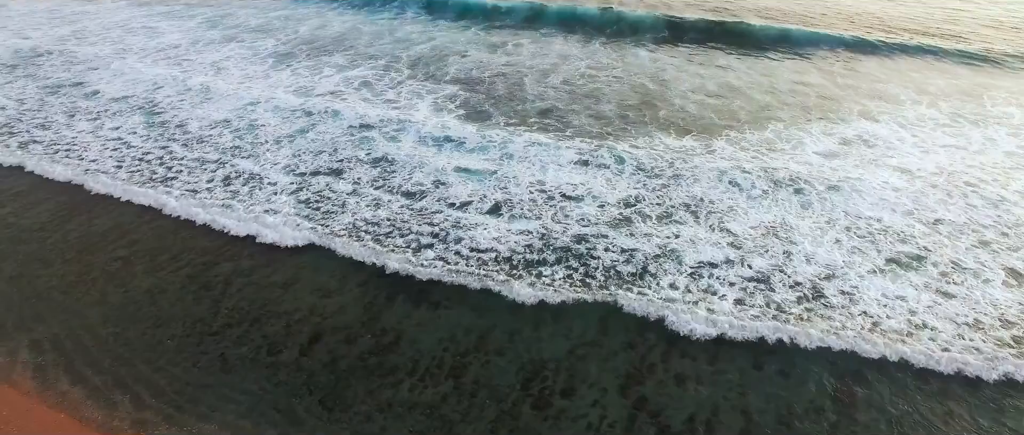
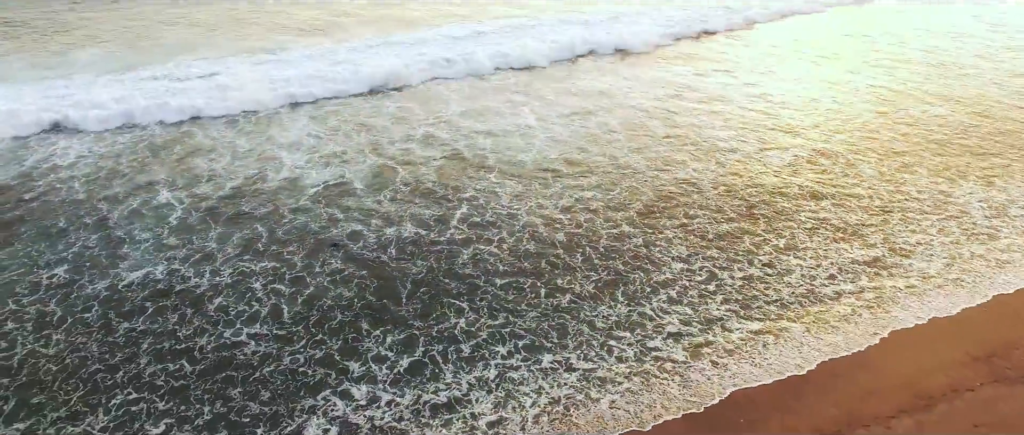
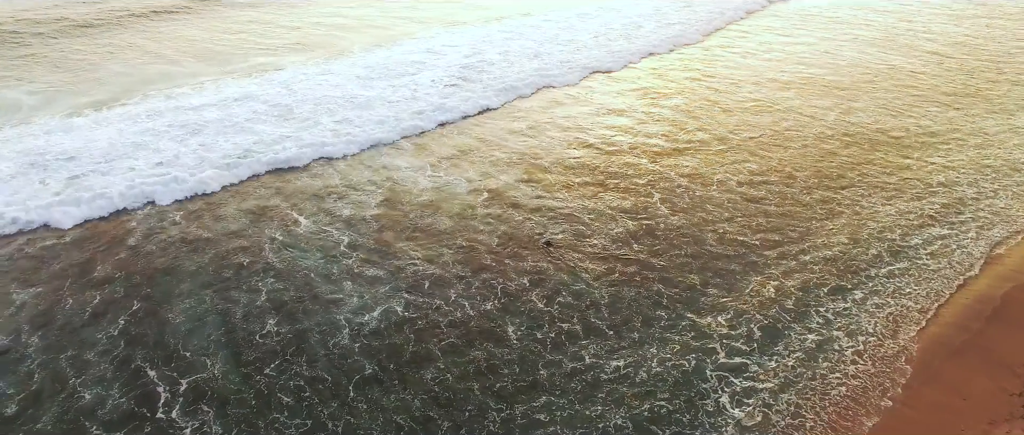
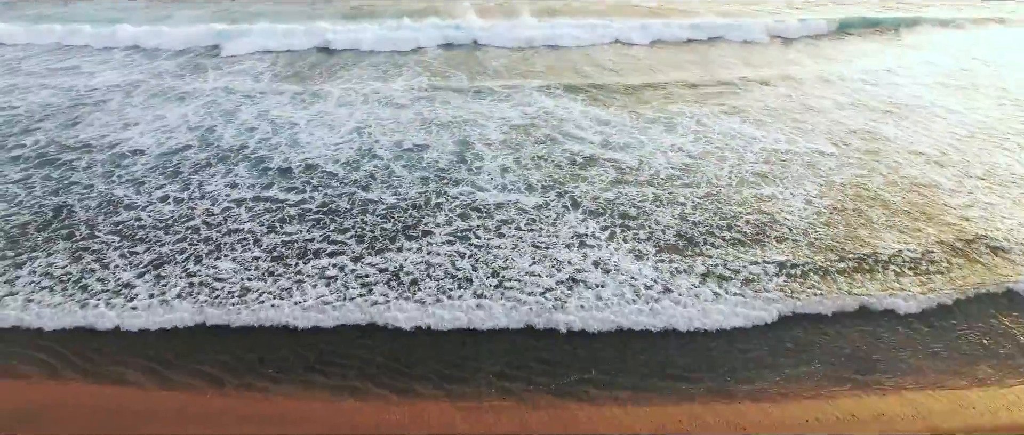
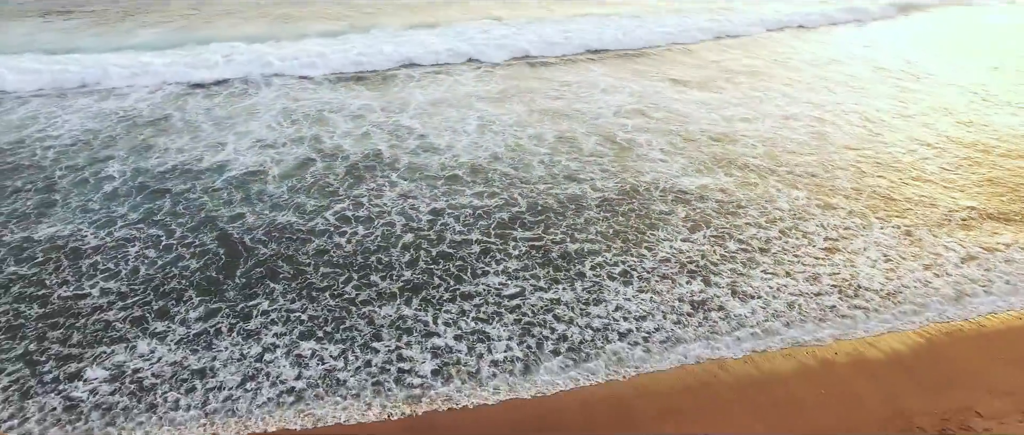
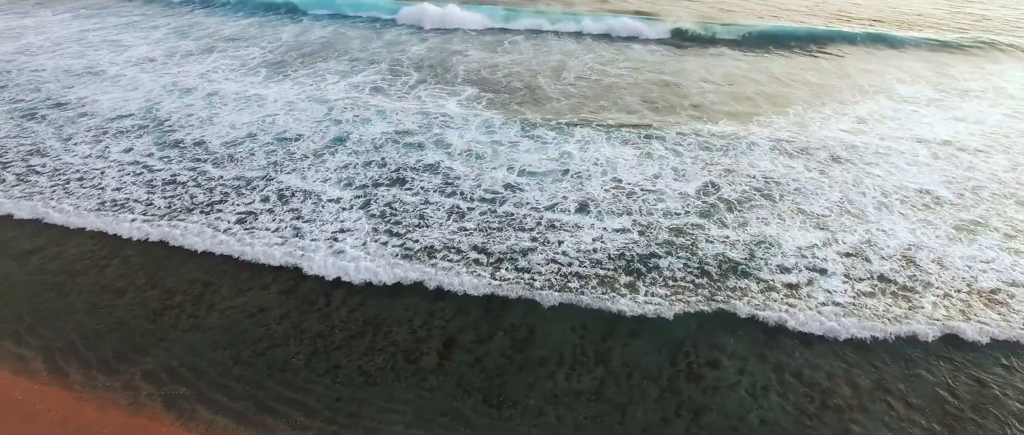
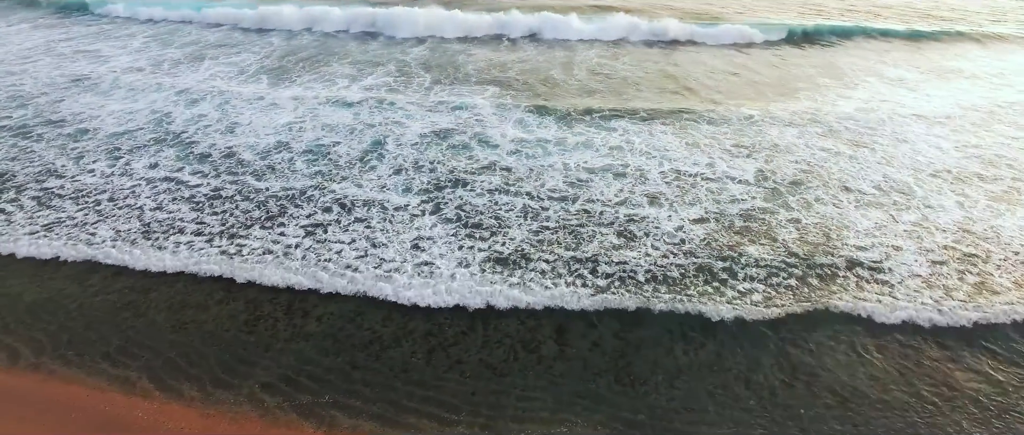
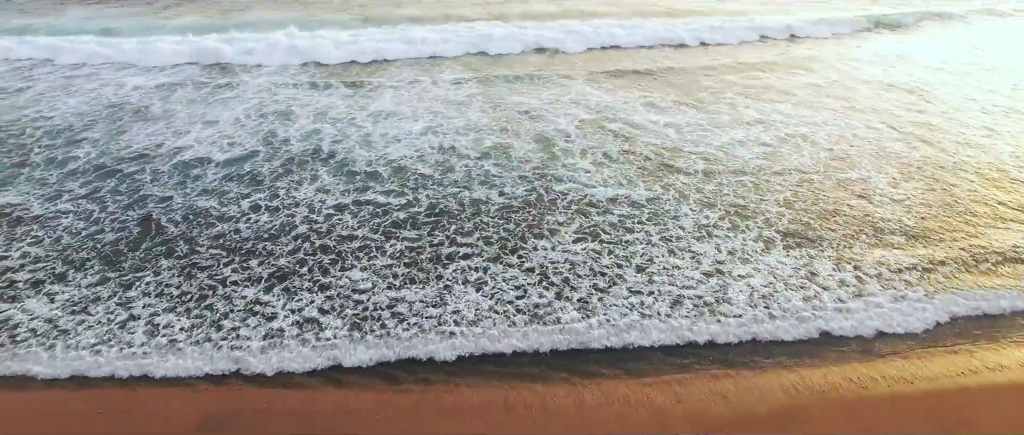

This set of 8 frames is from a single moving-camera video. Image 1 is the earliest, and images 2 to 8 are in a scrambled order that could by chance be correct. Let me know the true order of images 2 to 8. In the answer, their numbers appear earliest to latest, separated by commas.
6, 7, 4, 8, 5, 2, 3
